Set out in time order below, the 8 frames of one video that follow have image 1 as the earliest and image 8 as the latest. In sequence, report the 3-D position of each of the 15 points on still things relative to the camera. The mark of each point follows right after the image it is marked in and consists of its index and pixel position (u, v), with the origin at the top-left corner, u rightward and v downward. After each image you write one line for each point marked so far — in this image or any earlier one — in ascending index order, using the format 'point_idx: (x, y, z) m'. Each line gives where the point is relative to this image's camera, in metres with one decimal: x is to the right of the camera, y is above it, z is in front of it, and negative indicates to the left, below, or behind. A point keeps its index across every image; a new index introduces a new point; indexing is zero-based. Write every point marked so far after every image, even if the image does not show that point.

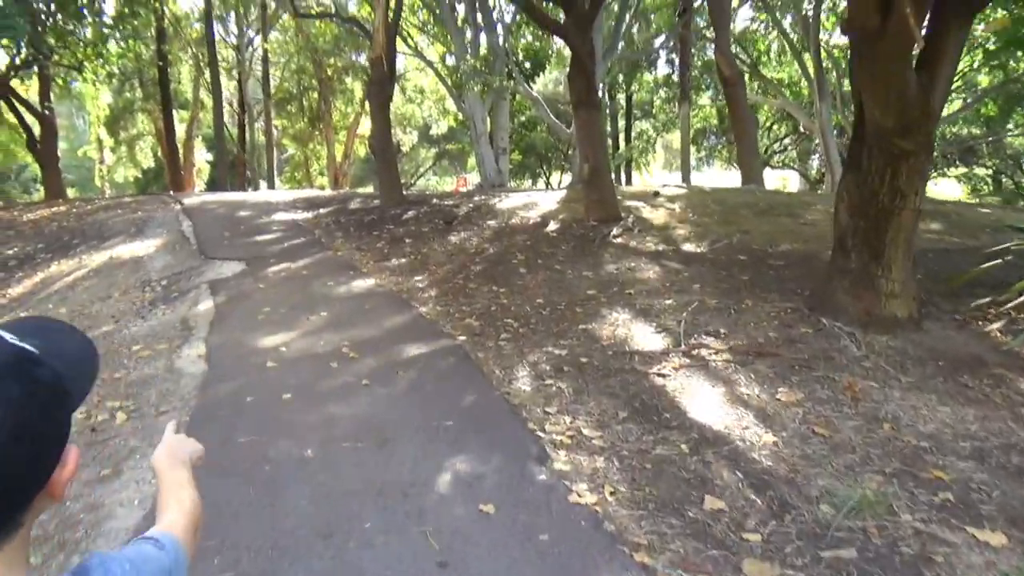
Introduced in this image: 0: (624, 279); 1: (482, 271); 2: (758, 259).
0: (+1.1, +0.1, +7.4) m
1: (-0.3, +0.2, +8.4) m
2: (+2.7, +0.3, +8.2) m
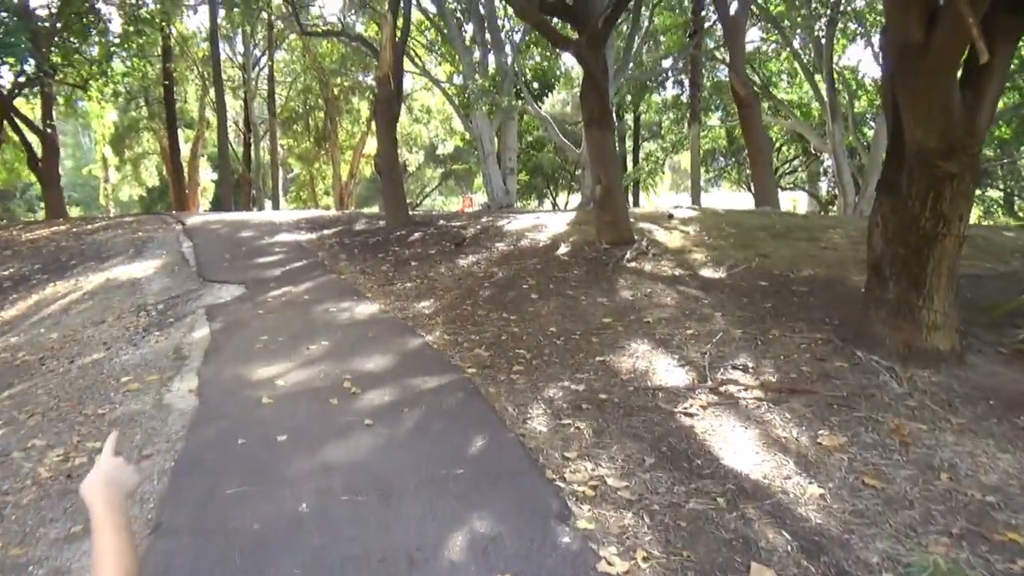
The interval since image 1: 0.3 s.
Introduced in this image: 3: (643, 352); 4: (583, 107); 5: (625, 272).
0: (+1.2, -0.2, +7.1) m
1: (-0.2, -0.1, +8.0) m
2: (+2.8, 0.0, +7.8) m
3: (+1.0, -0.5, +5.6) m
4: (+1.0, +2.6, +10.6) m
5: (+1.3, +0.2, +8.7) m
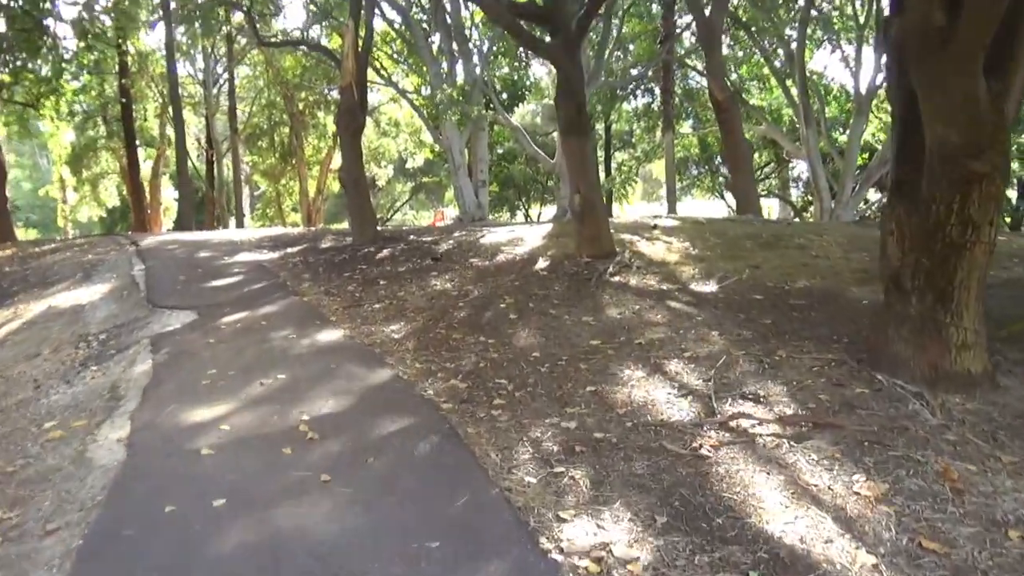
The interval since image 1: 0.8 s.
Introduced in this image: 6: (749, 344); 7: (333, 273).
0: (+1.0, -0.3, +6.5) m
1: (-0.4, -0.3, +7.4) m
2: (+2.6, -0.1, +7.3) m
3: (+0.9, -0.6, +5.0) m
4: (+0.6, +2.4, +10.1) m
5: (+1.1, 0.0, +8.2) m
6: (+1.8, -0.4, +5.7) m
7: (-2.6, +0.2, +10.9) m
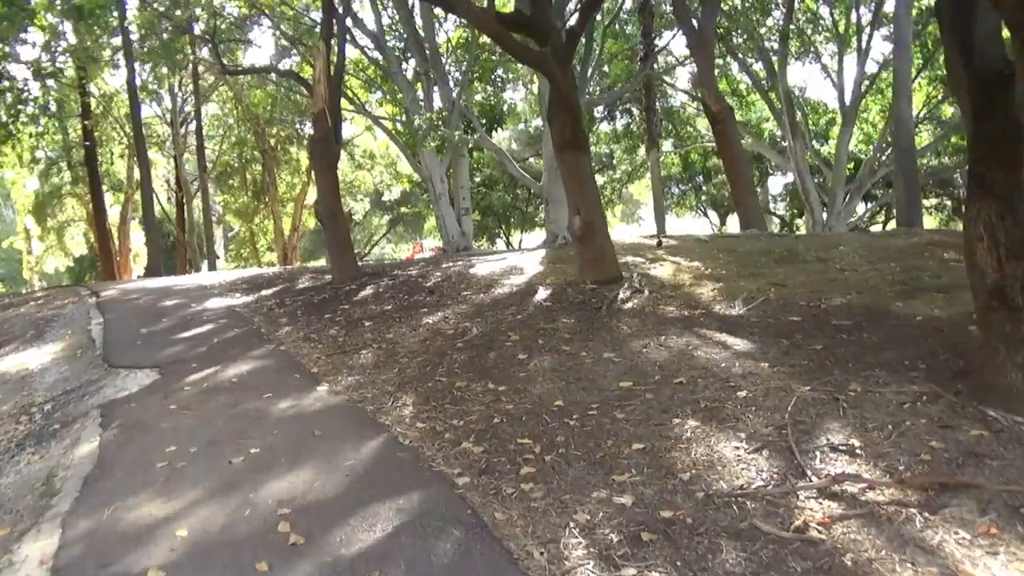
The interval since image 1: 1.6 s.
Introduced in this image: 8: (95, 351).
0: (+1.1, -0.6, +5.6) m
1: (-0.4, -0.6, +6.5) m
2: (+2.7, -0.3, +6.5) m
3: (+1.0, -0.8, +4.1) m
4: (+0.5, +2.0, +9.3) m
5: (+1.1, -0.3, +7.3) m
6: (+2.0, -0.6, +4.8) m
7: (-2.7, -0.4, +9.9) m
8: (-4.9, -0.7, +8.7) m
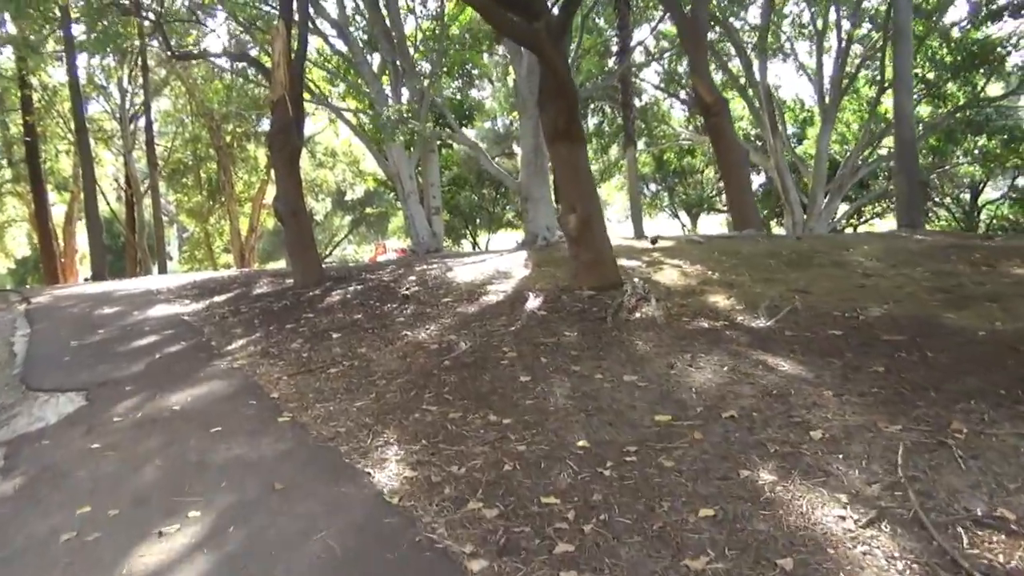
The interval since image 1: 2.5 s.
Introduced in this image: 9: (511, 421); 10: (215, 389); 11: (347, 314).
0: (+1.2, -0.6, +4.7) m
1: (-0.4, -0.7, +5.4) m
2: (+2.7, -0.4, +5.6) m
3: (+1.1, -0.9, +3.2) m
4: (+0.3, +1.9, +8.3) m
5: (+1.1, -0.4, +6.3) m
6: (+2.0, -0.7, +3.9) m
7: (-2.9, -0.5, +8.8) m
8: (-5.0, -0.8, +7.4) m
9: (0.0, -0.8, +4.5) m
10: (-2.4, -0.8, +6.1) m
11: (-1.9, -0.3, +8.7) m
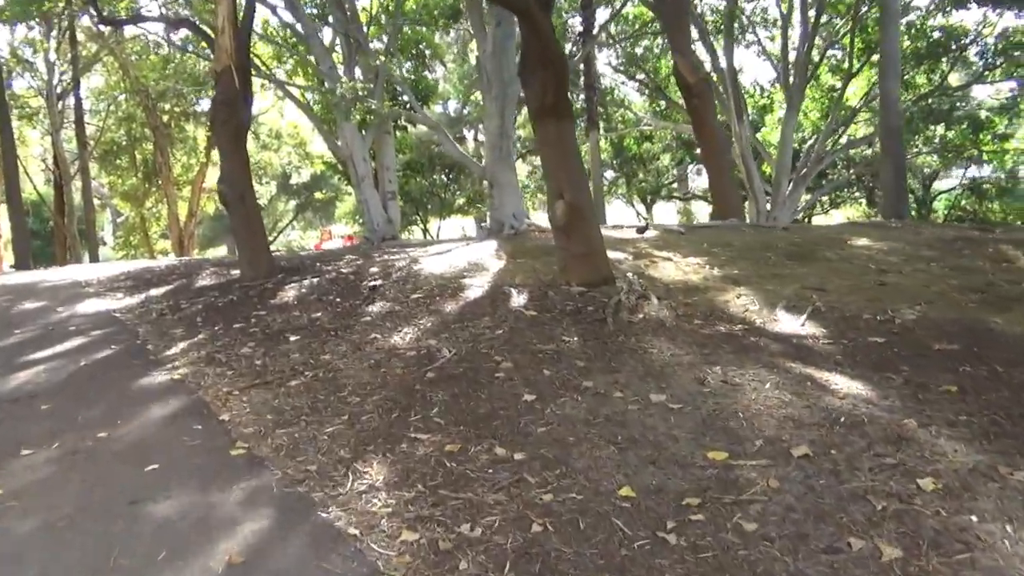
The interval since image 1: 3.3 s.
0: (+1.2, -0.7, +3.9) m
1: (-0.4, -0.7, +4.5) m
2: (+2.7, -0.4, +4.9) m
3: (+1.3, -0.9, +2.4) m
4: (+0.1, +2.0, +7.4) m
5: (+1.0, -0.4, +5.5) m
6: (+2.2, -0.7, +3.2) m
7: (-3.1, -0.4, +7.7) m
8: (-5.2, -0.8, +6.2) m
9: (+0.1, -0.8, +3.6) m
10: (-2.5, -0.8, +5.0) m
11: (-2.2, -0.2, +7.7) m
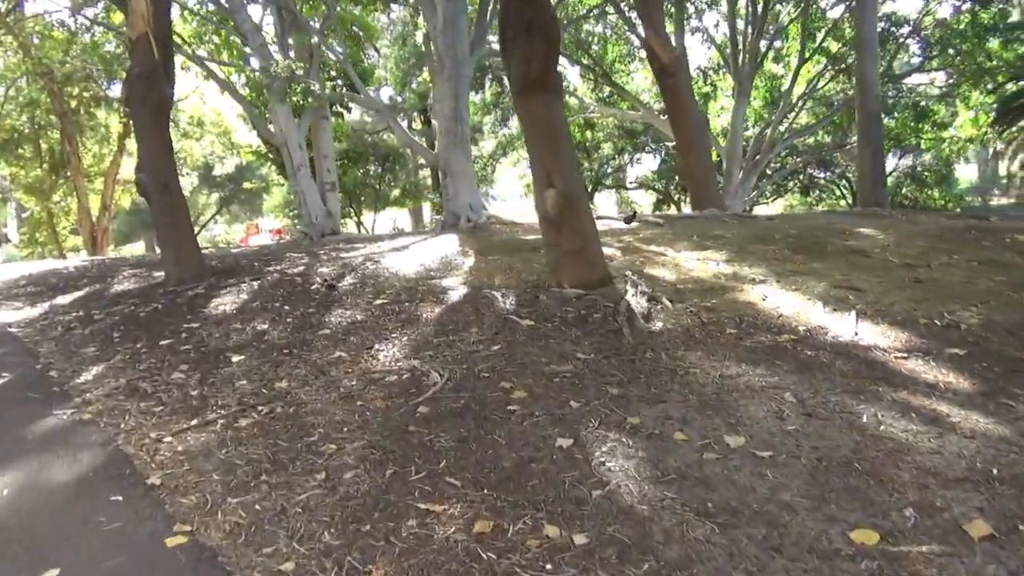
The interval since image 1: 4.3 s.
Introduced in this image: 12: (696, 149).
0: (+1.4, -0.7, +3.0) m
1: (-0.2, -0.8, +3.5) m
2: (+2.7, -0.4, +4.1) m
3: (+1.6, -1.0, +1.5) m
4: (0.0, +2.0, +6.4) m
5: (+1.0, -0.4, +4.6) m
6: (+2.4, -0.7, +2.4) m
7: (-3.2, -0.5, +6.4) m
8: (-5.2, -0.9, +4.7) m
9: (+0.3, -0.9, +2.6) m
10: (-2.4, -0.9, +3.8) m
11: (-2.3, -0.3, +6.5) m
12: (+2.7, +2.0, +10.7) m
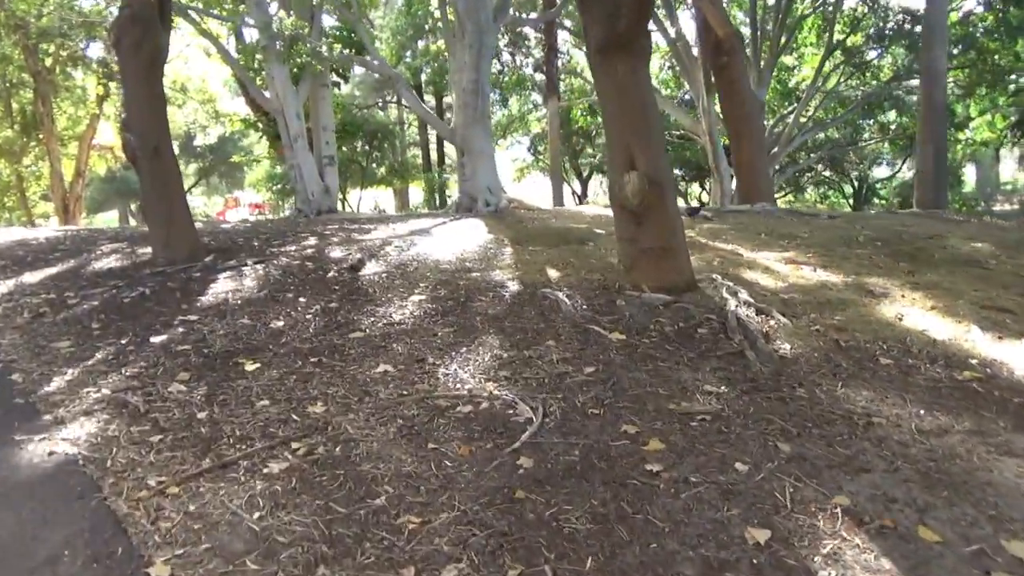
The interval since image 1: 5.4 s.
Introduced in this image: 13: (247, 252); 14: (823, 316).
0: (+2.0, -0.8, +2.0) m
1: (+0.3, -0.8, +2.4) m
2: (+3.3, -0.6, +3.2) m
3: (+2.2, -1.2, +0.5) m
4: (+0.6, +1.9, +5.2) m
5: (+1.6, -0.5, +3.6) m
6: (+3.0, -0.9, +1.4) m
7: (-2.7, -0.4, +5.2) m
8: (-4.6, -0.7, +3.5) m
9: (+0.9, -1.0, +1.6) m
10: (-1.8, -0.9, +2.7) m
11: (-1.8, -0.2, +5.3) m
12: (+3.2, +2.0, +9.6) m
13: (-2.8, +0.4, +7.9) m
14: (+2.0, -0.2, +4.7) m
